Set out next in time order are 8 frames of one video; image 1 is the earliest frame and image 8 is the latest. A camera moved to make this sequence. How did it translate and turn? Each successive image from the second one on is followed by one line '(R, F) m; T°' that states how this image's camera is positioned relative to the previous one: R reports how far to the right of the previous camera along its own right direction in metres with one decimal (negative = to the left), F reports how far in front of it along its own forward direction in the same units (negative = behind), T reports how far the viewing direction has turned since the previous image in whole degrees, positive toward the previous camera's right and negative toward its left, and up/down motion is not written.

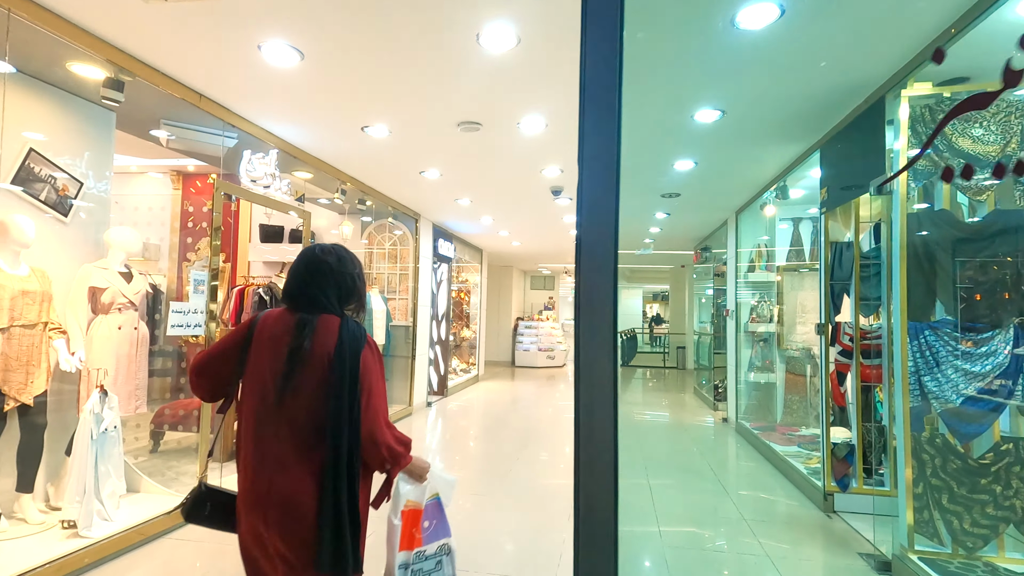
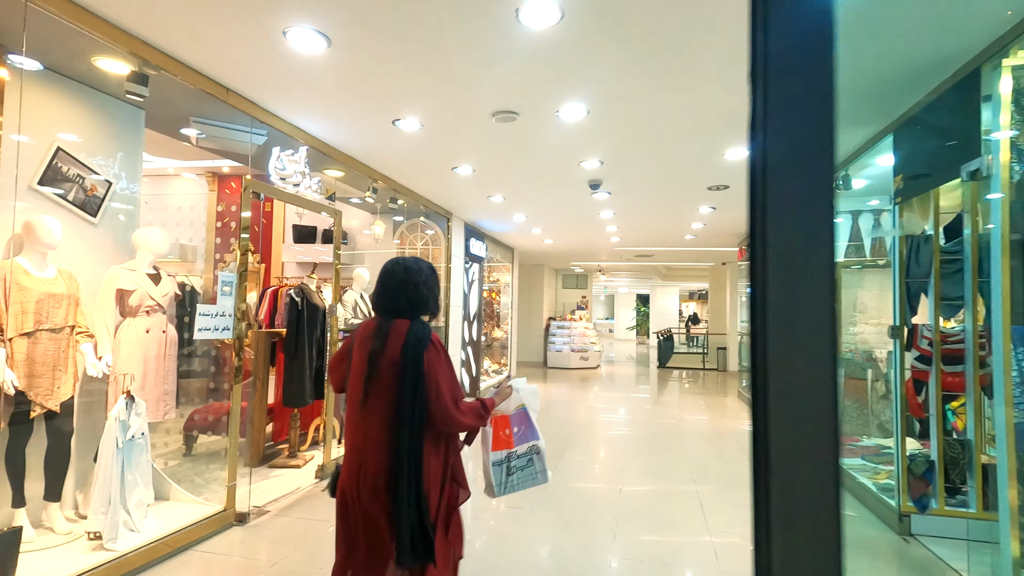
(-0.1, +0.2) m; -3°
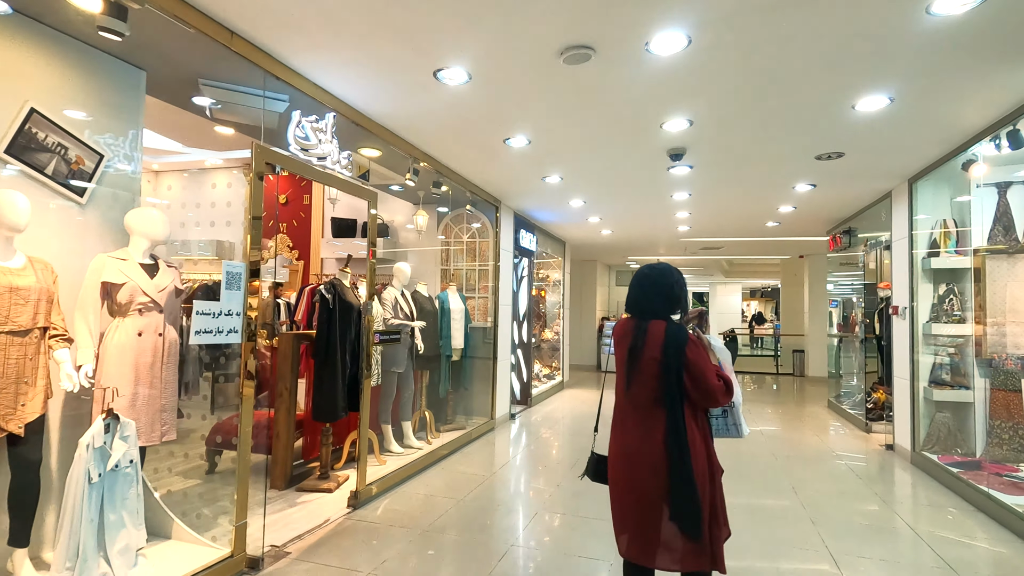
(-0.1, +0.7) m; -5°
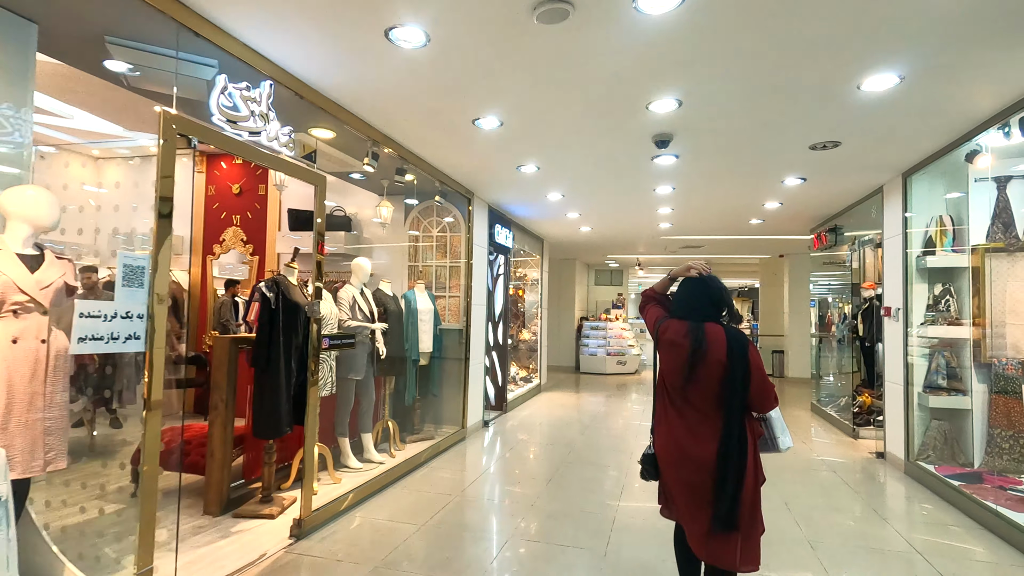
(+0.1, +0.4) m; +2°
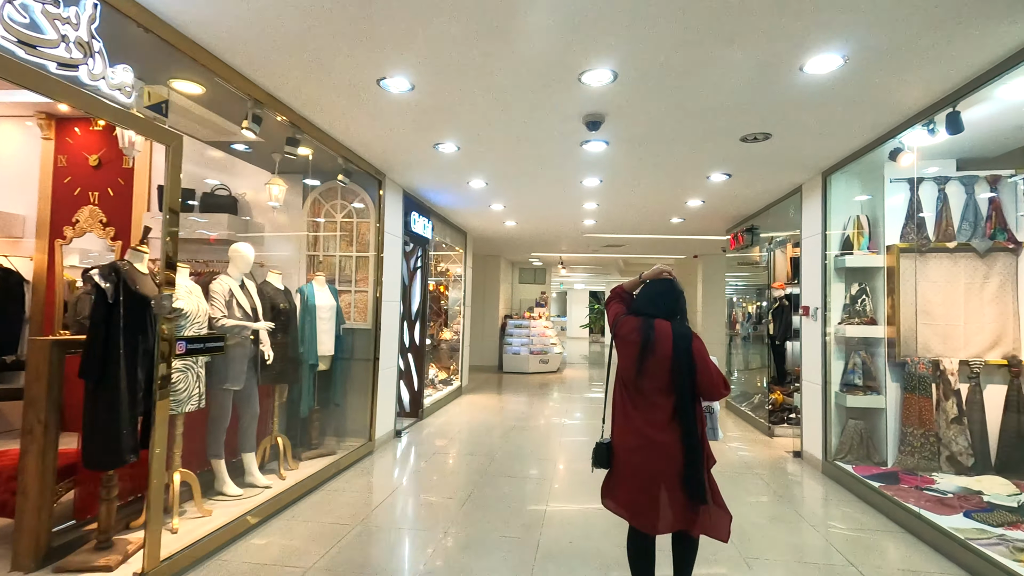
(+0.1, +0.4) m; +8°
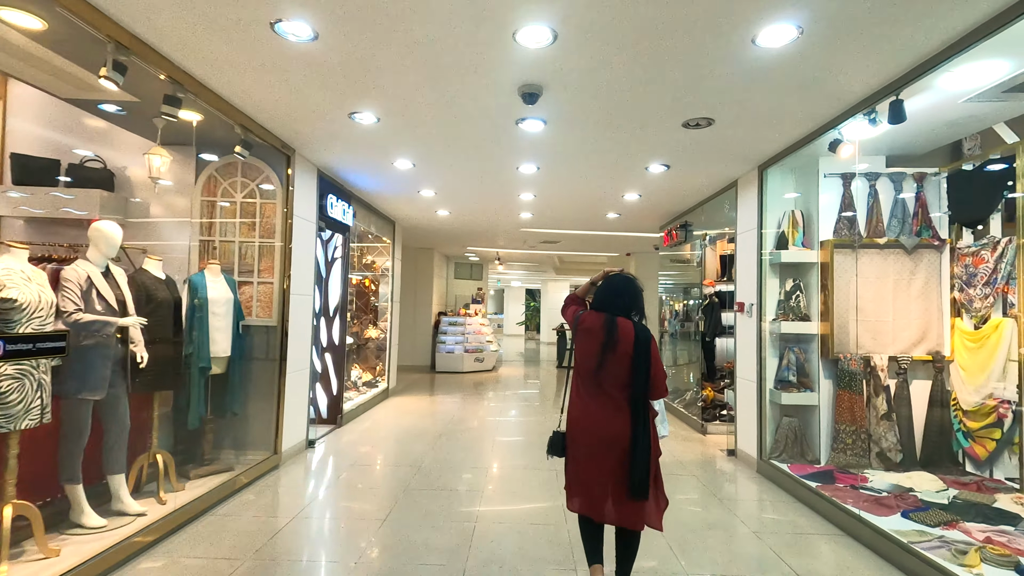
(+0.1, +0.3) m; +7°
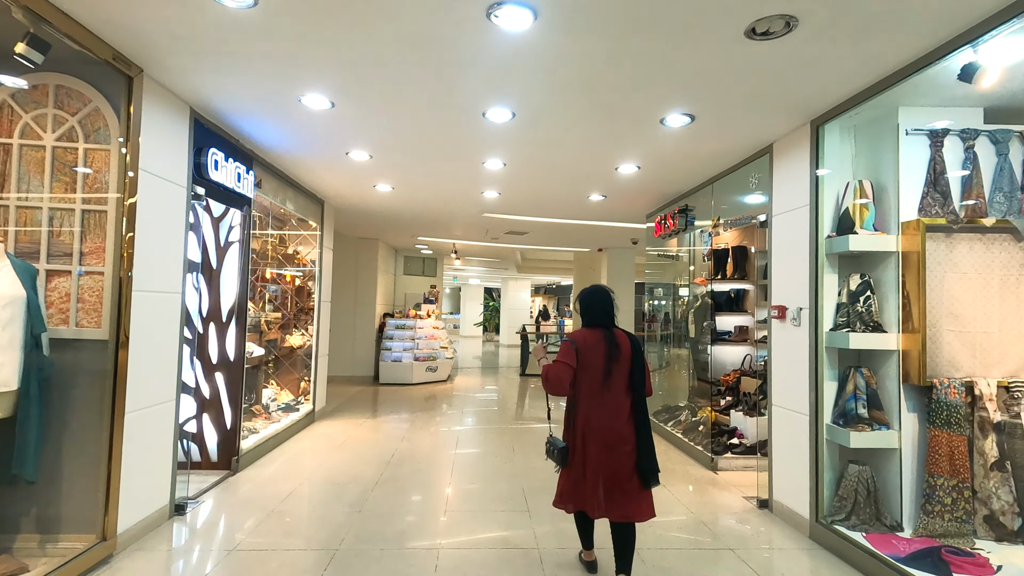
(0.0, +1.2) m; +5°
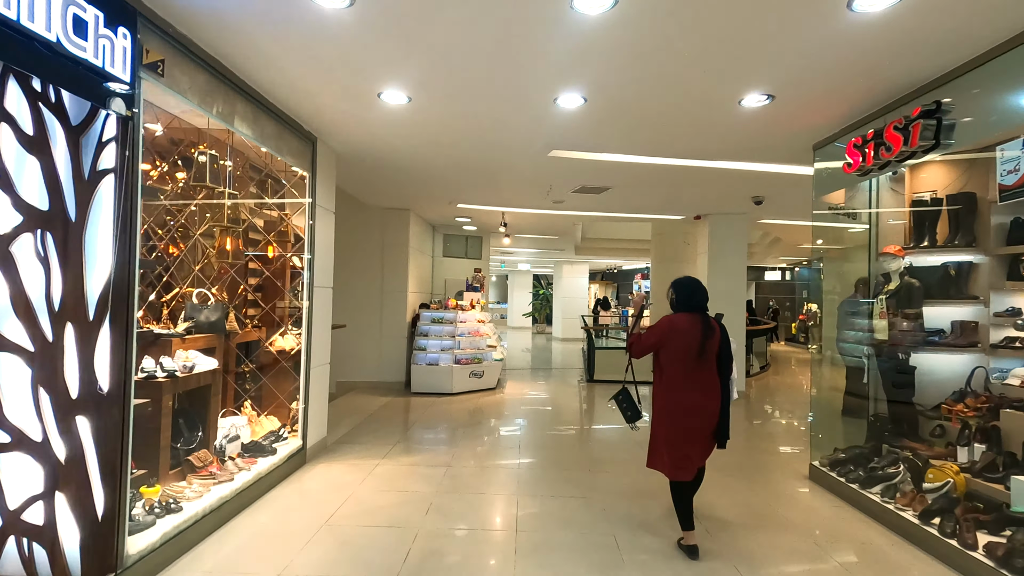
(-0.3, +1.9) m; -5°
